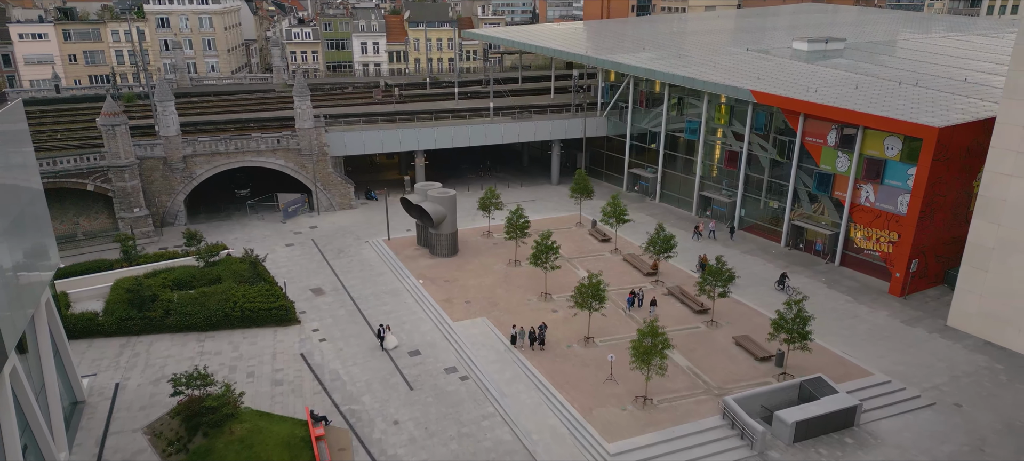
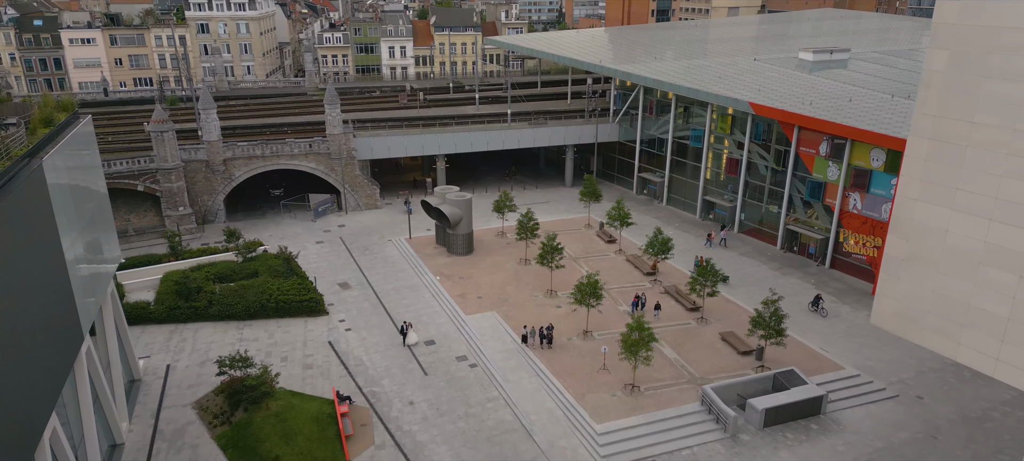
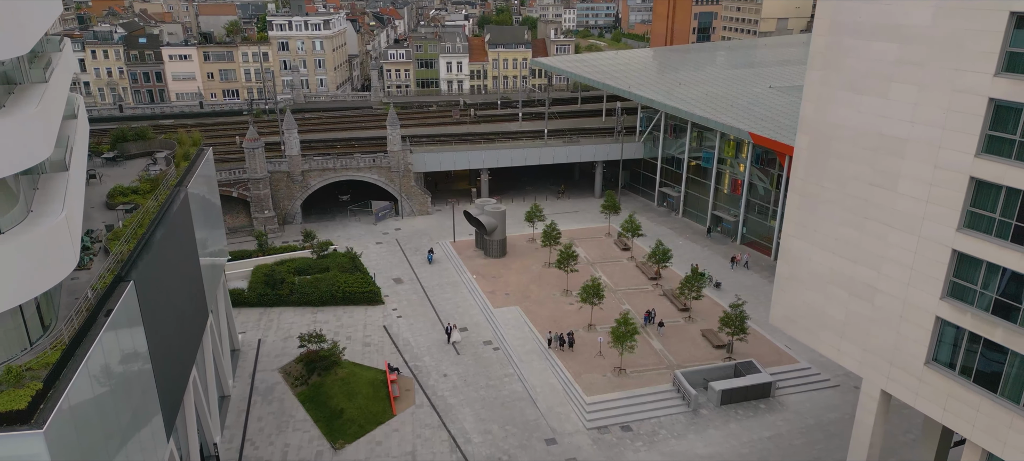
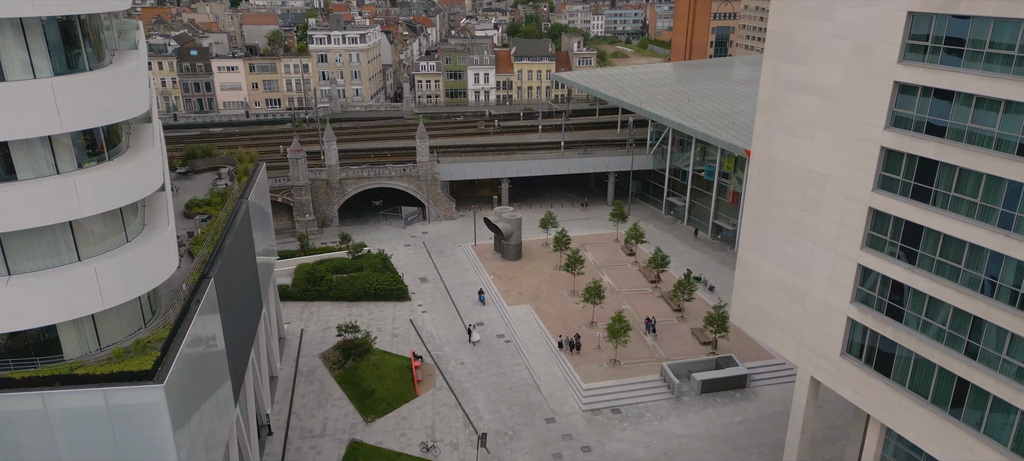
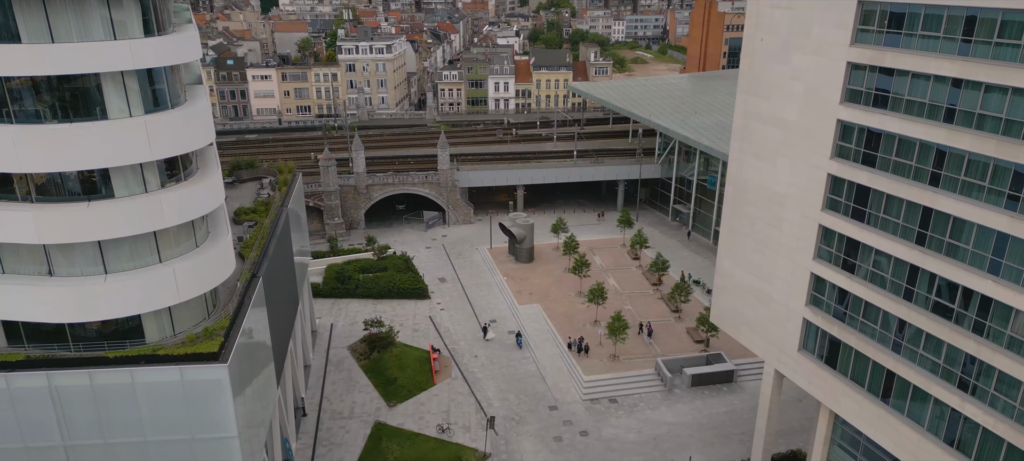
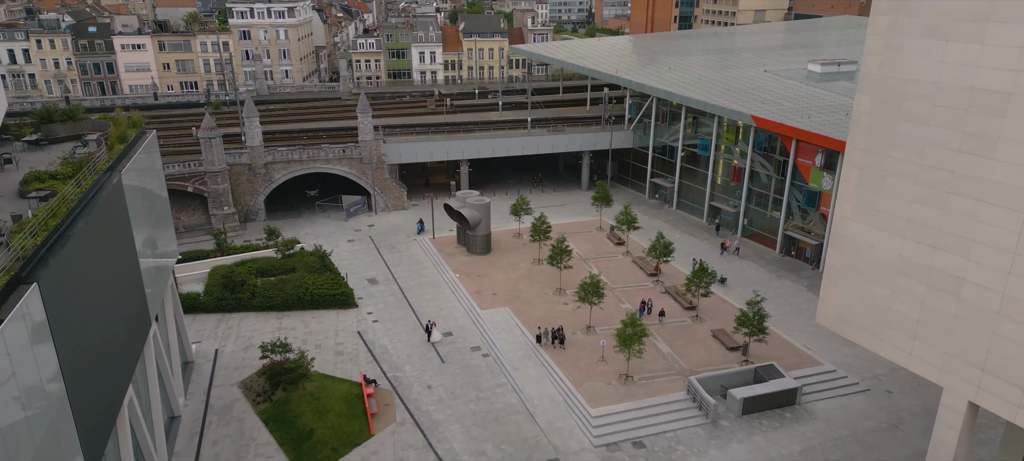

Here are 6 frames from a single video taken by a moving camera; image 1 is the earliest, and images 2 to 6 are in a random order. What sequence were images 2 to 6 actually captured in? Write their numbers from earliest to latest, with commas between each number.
2, 6, 3, 4, 5
